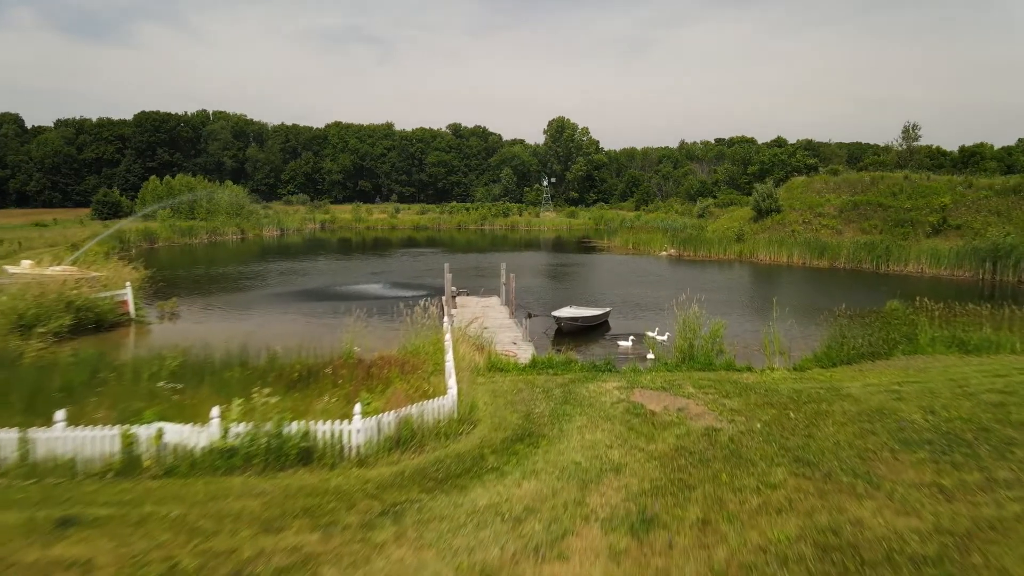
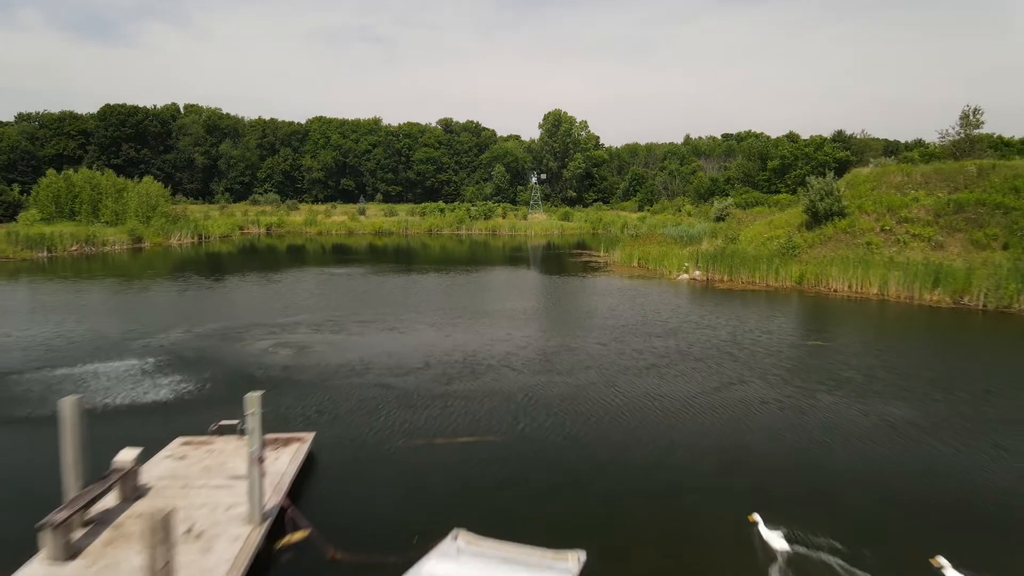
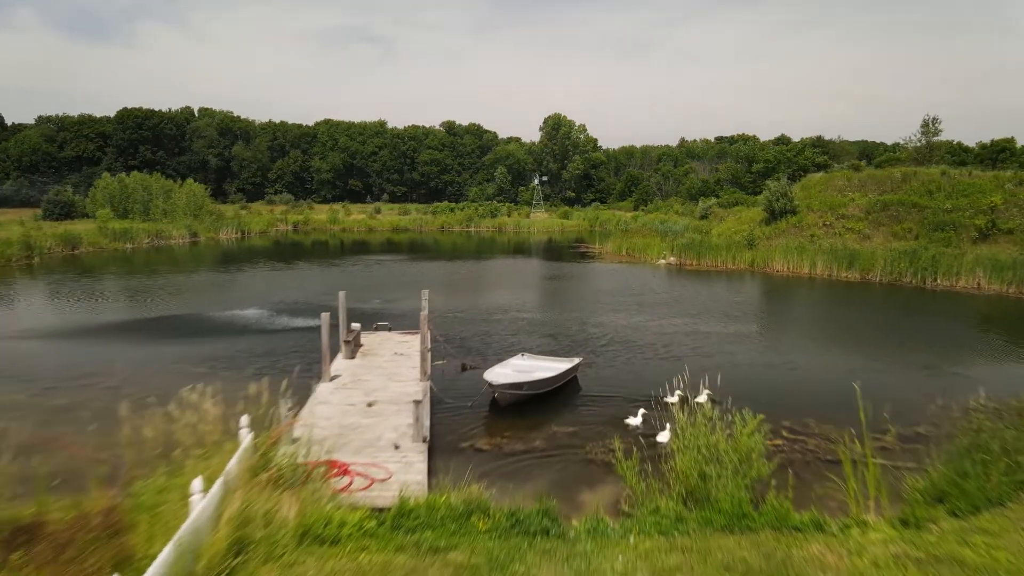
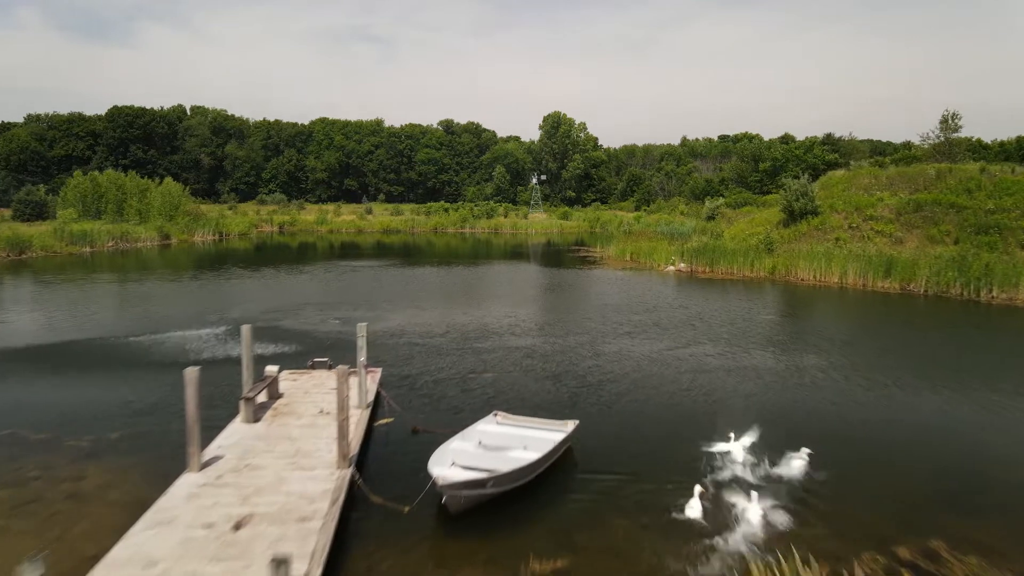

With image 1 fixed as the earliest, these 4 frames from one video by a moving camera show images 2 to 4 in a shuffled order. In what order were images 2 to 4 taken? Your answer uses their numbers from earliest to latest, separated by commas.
3, 4, 2
